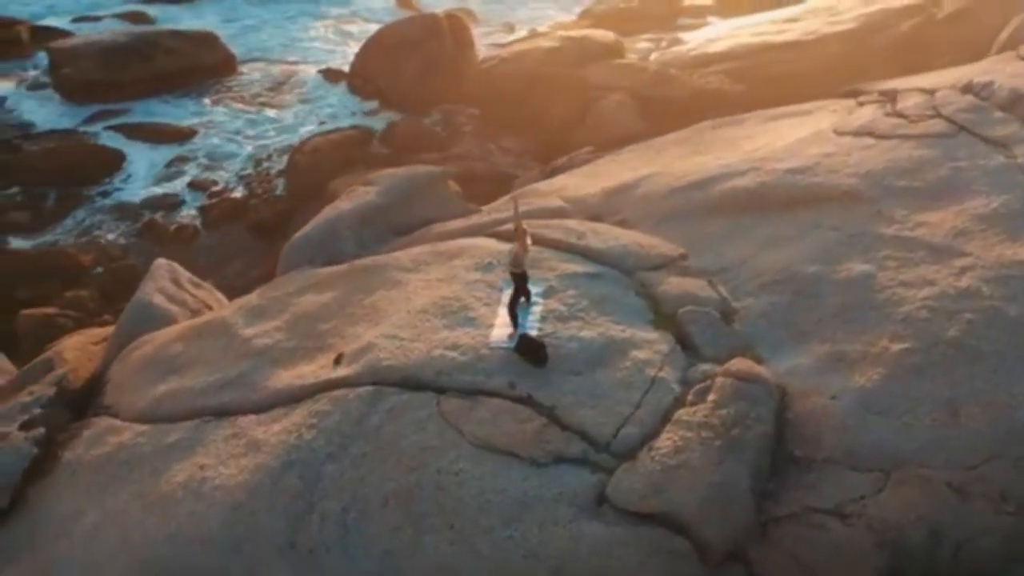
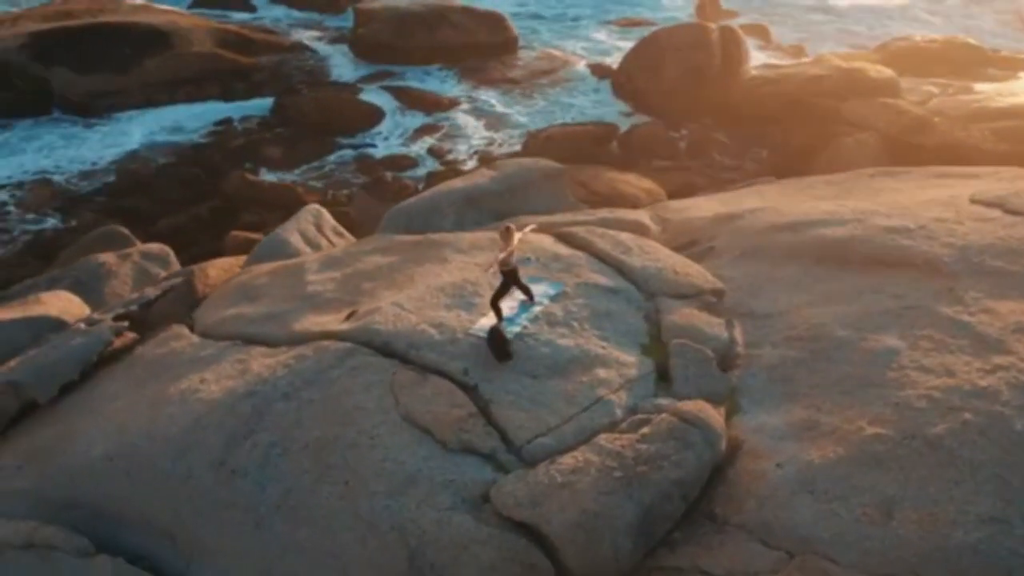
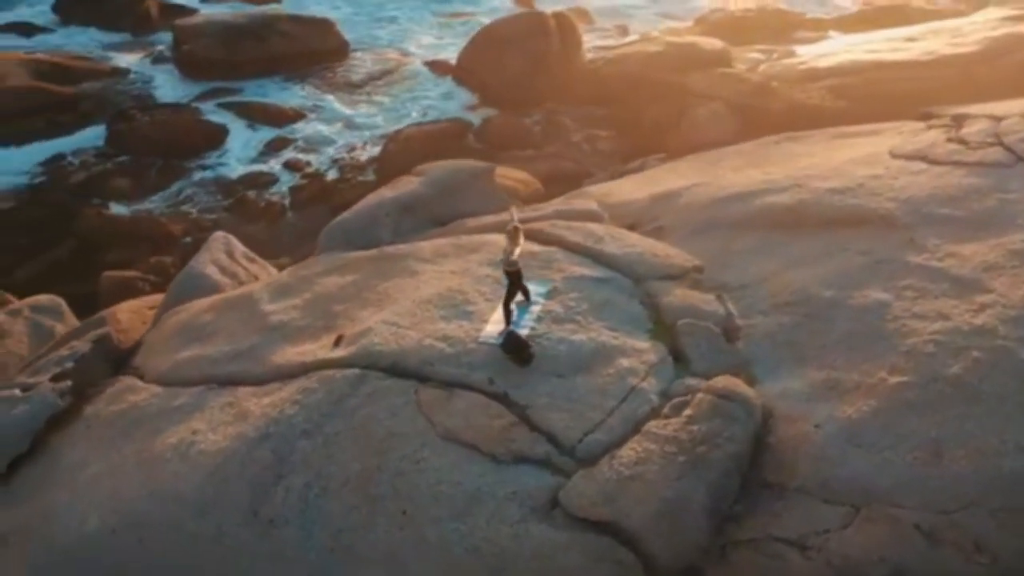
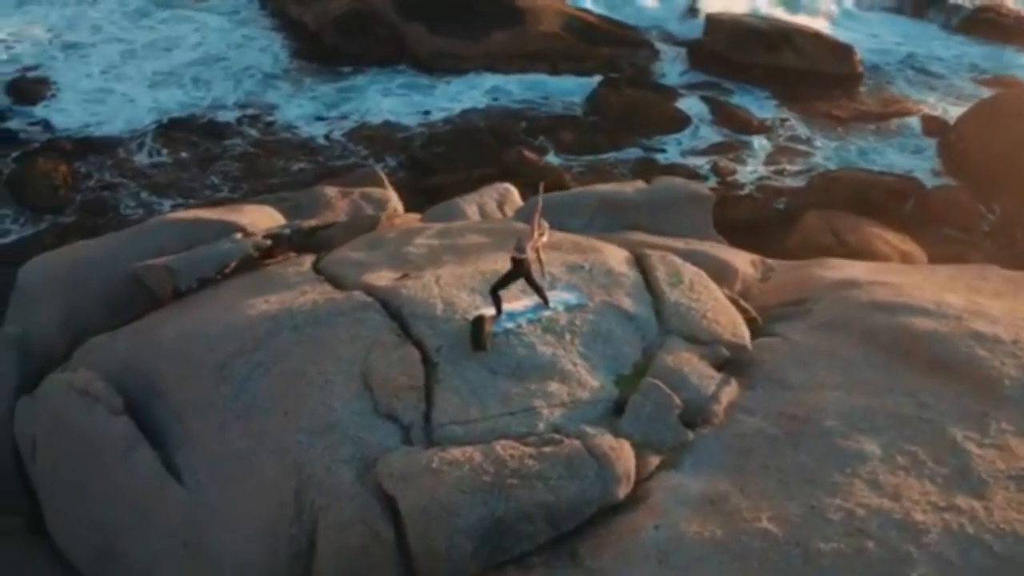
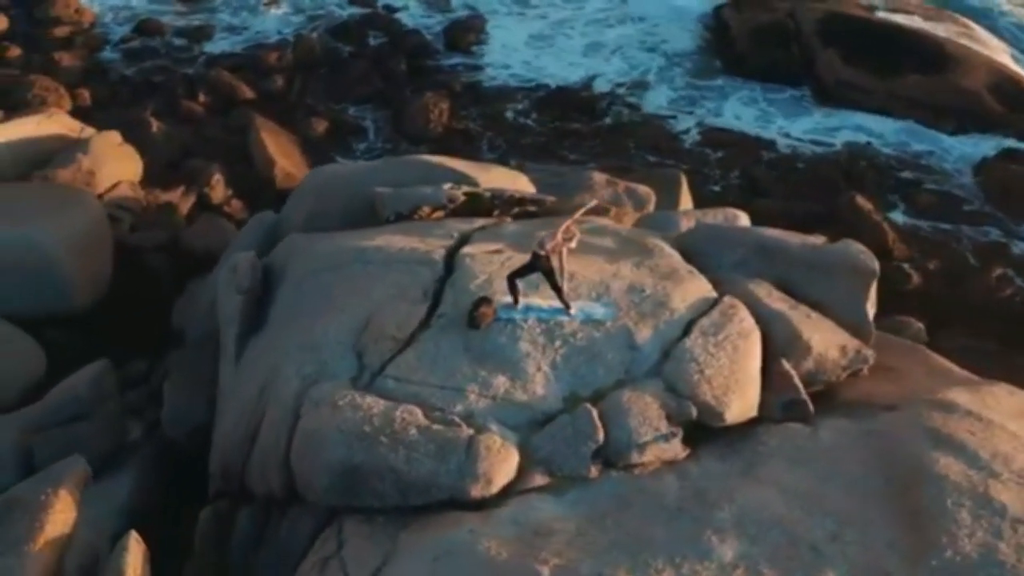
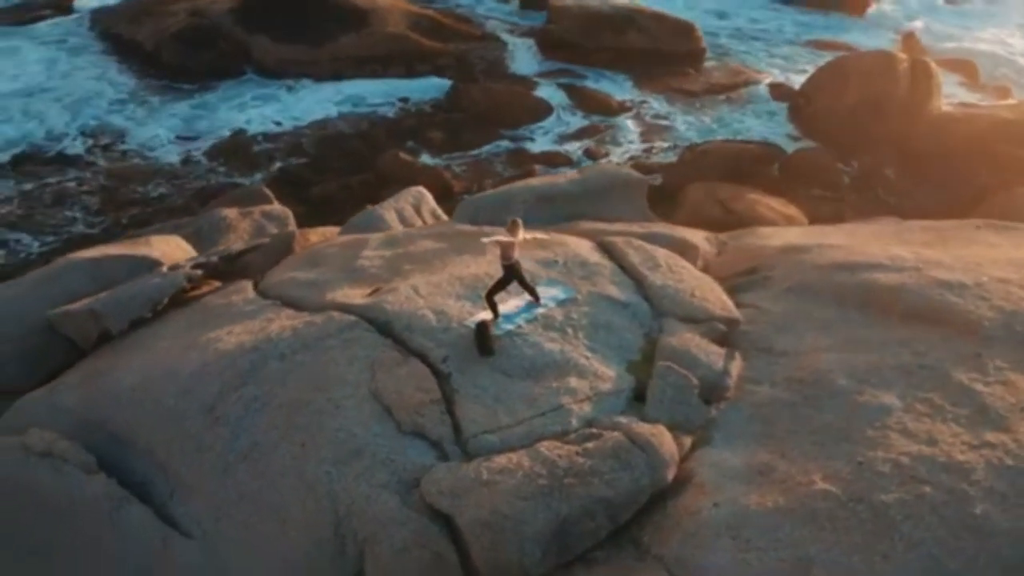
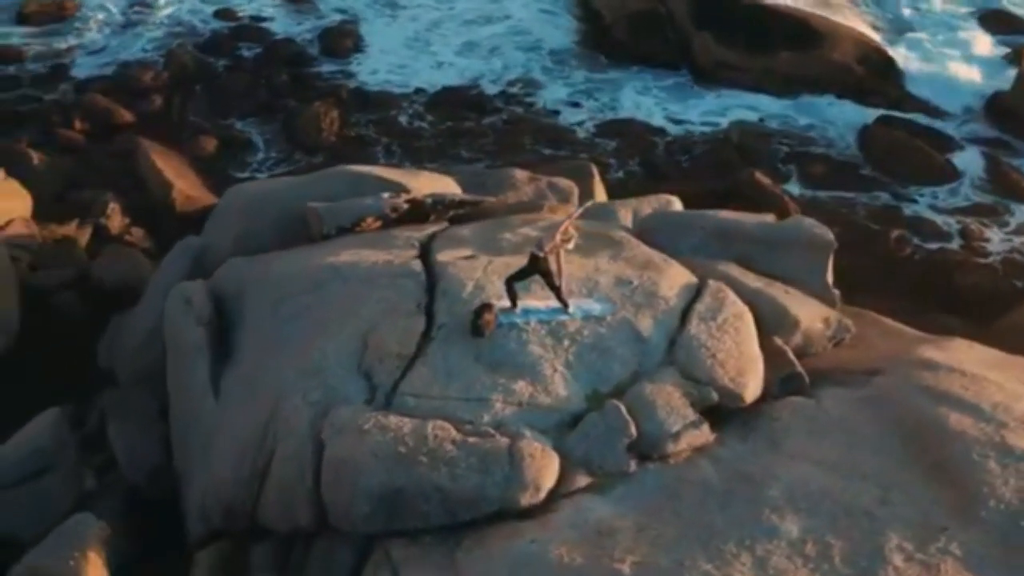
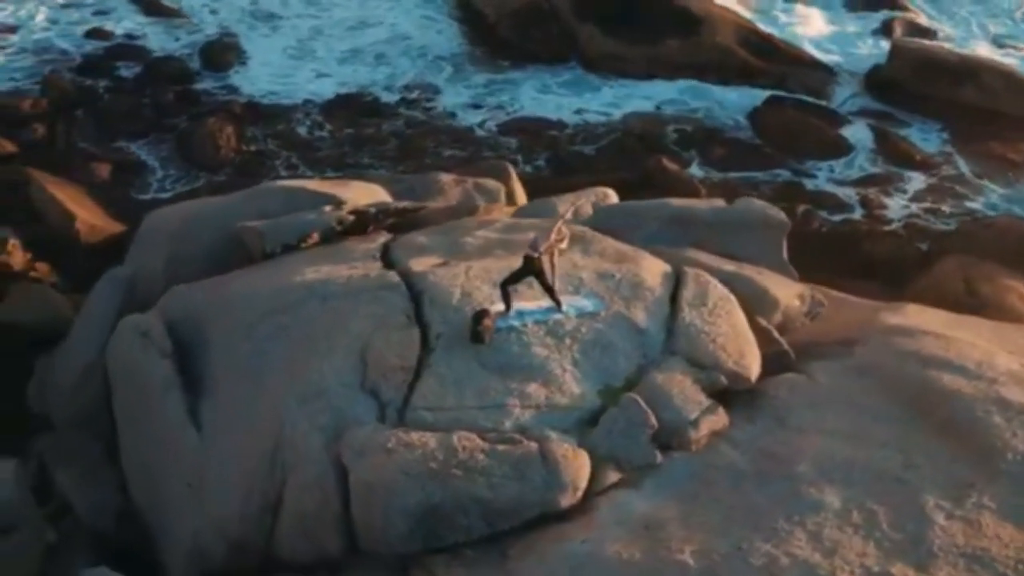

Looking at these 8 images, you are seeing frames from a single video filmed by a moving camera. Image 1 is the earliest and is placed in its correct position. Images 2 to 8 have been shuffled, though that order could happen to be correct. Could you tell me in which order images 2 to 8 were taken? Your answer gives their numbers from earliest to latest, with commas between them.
3, 2, 6, 4, 8, 7, 5
